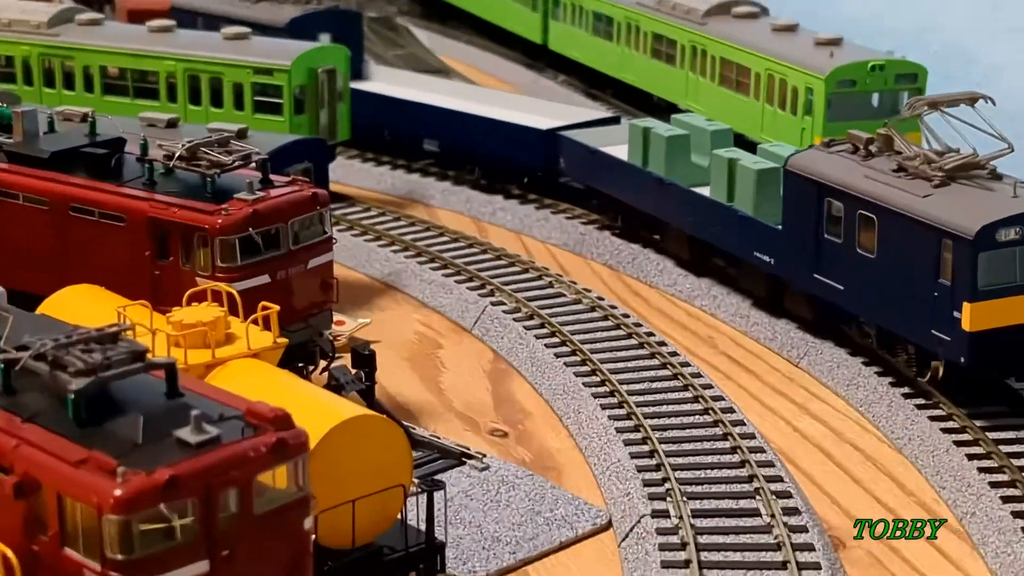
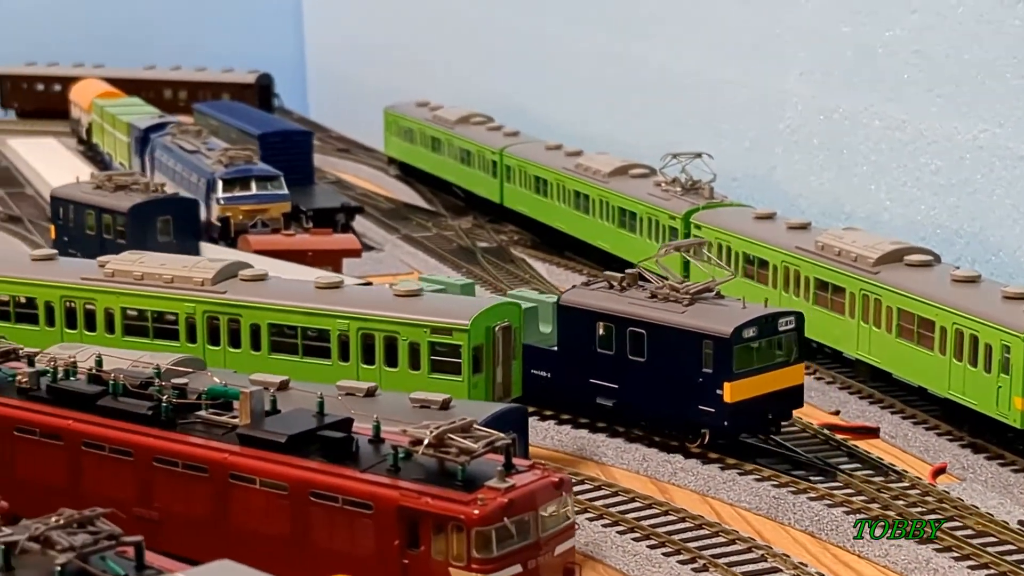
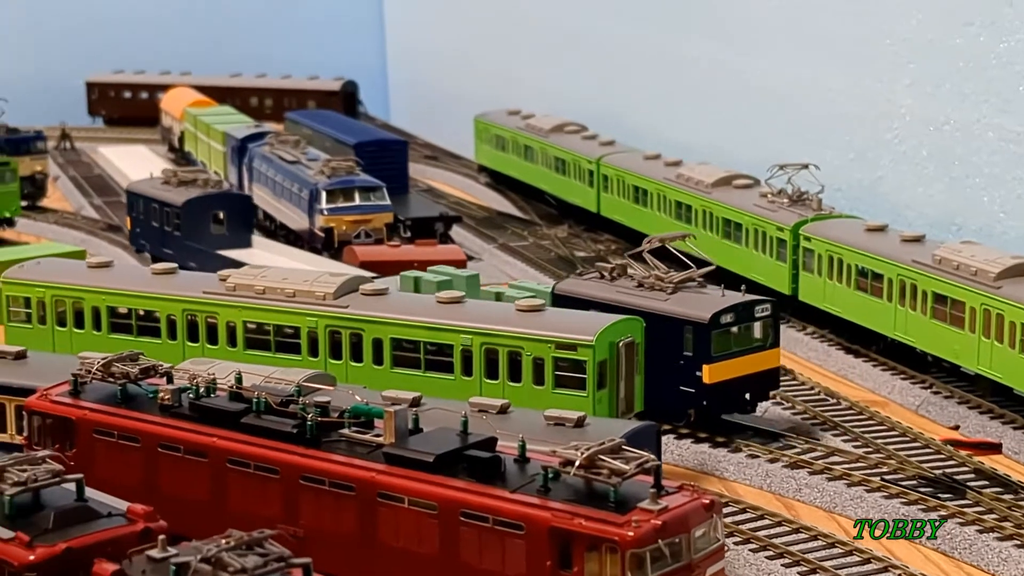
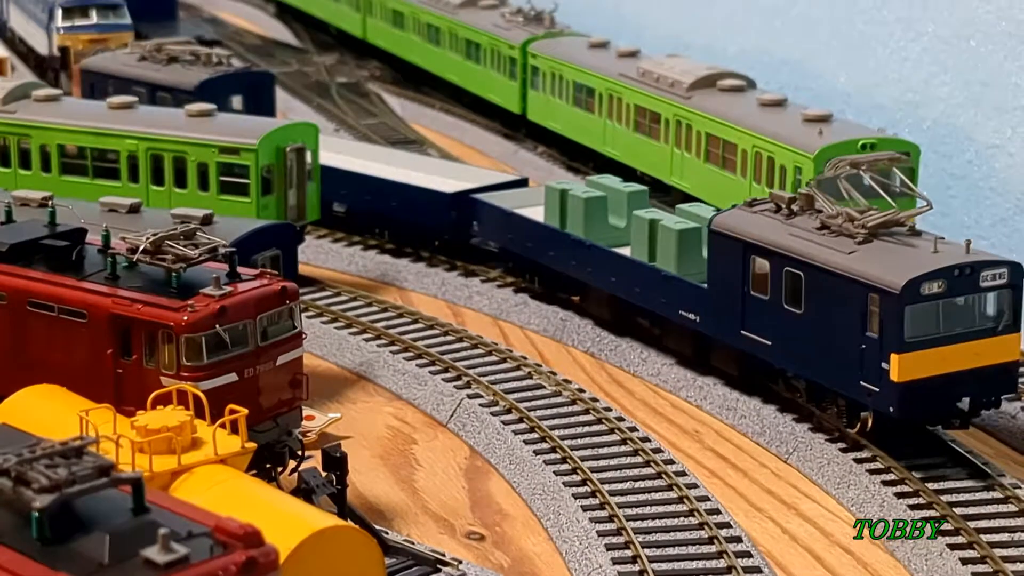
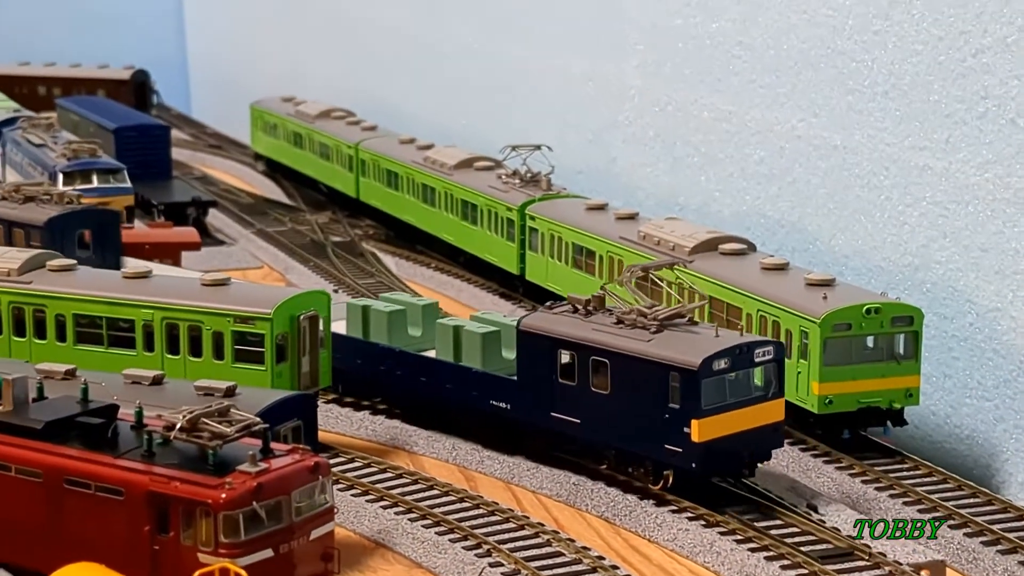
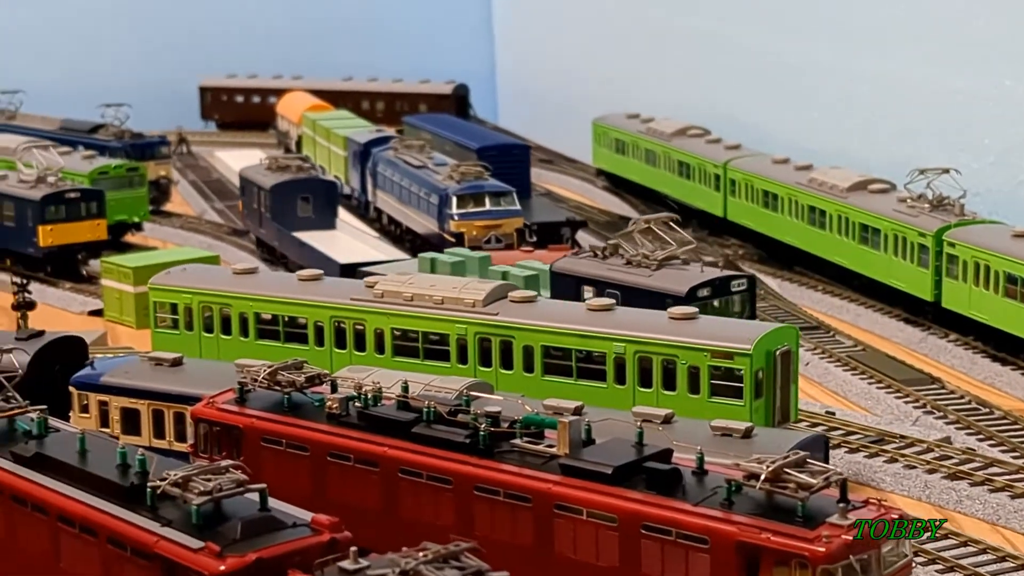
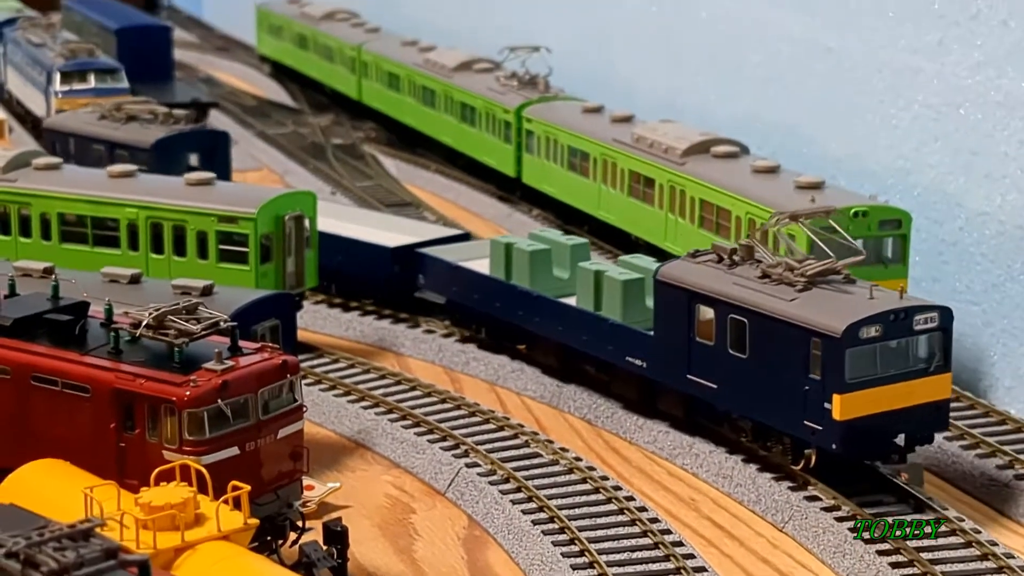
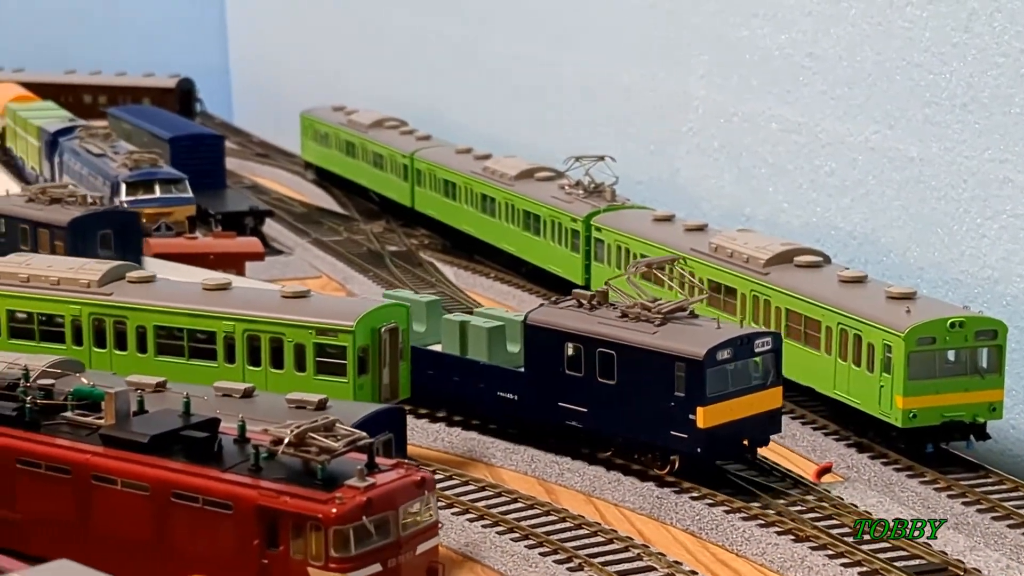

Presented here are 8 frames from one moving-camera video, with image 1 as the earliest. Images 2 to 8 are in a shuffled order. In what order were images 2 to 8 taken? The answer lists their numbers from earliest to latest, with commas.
4, 7, 5, 8, 2, 3, 6
